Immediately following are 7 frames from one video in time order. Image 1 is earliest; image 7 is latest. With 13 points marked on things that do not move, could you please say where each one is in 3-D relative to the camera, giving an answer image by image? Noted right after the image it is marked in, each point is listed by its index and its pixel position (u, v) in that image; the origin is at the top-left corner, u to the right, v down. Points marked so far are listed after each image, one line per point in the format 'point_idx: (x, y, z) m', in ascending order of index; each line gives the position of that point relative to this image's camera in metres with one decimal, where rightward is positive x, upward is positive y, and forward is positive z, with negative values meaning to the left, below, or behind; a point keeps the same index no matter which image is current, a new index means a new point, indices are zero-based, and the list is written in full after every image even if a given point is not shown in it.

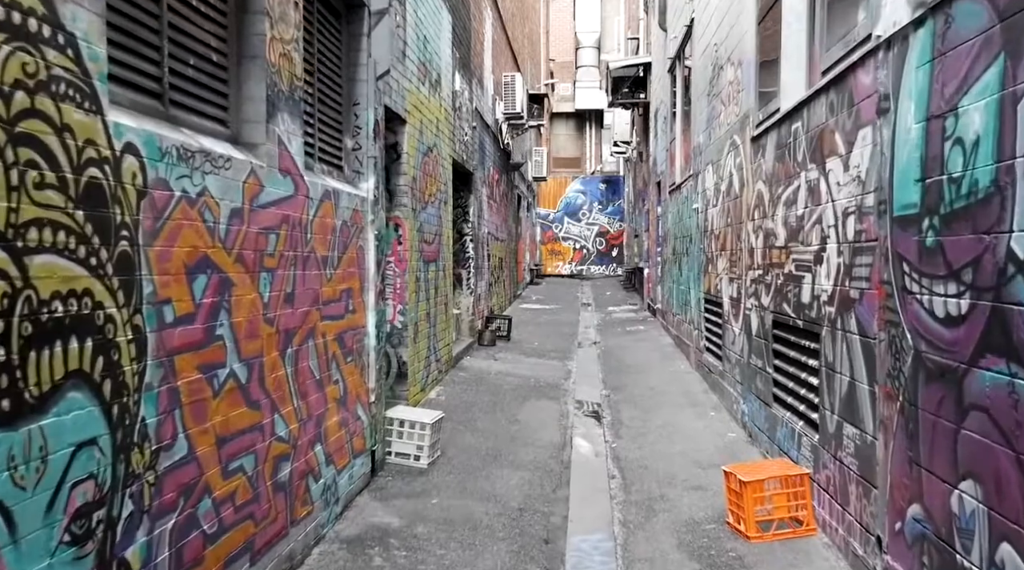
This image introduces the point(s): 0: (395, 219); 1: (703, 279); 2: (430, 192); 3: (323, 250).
0: (-1.1, +0.6, +6.6) m
1: (+2.2, +0.1, +8.5) m
2: (-0.9, +1.0, +7.7) m
3: (-1.0, +0.2, +4.0) m
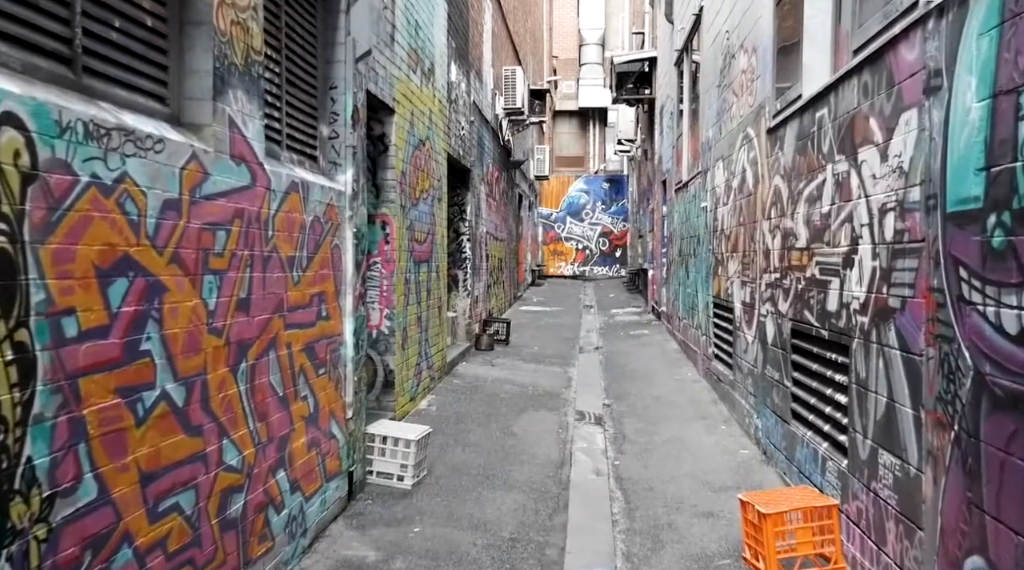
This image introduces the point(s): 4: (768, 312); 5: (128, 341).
0: (-1.1, +0.6, +6.1) m
1: (+2.2, 0.0, +8.0) m
2: (-0.9, +1.0, +7.2) m
3: (-1.1, +0.2, +3.5) m
4: (+1.9, -0.2, +5.5) m
5: (-1.2, -0.2, +2.3) m
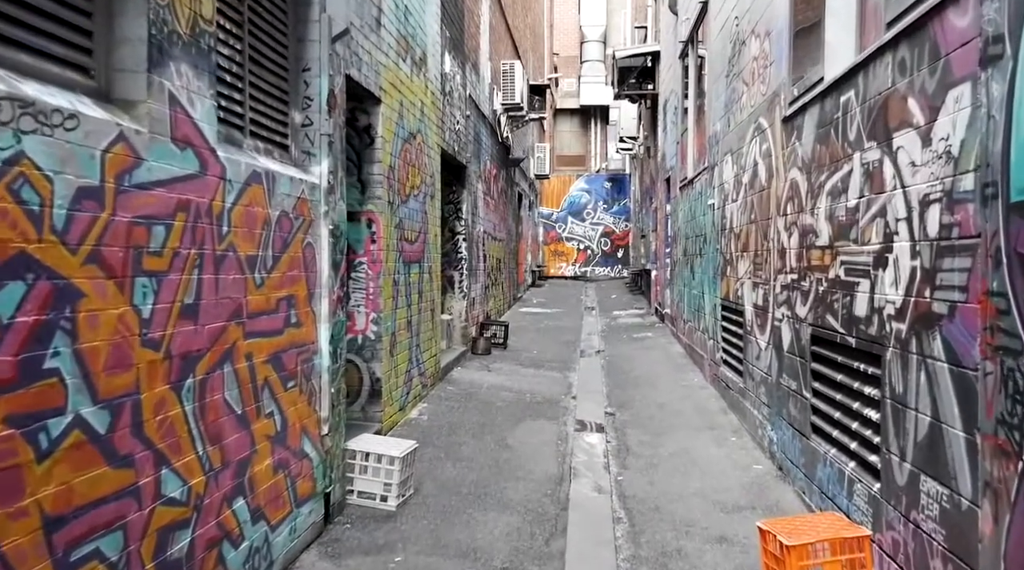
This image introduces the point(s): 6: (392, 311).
0: (-1.1, +0.6, +5.7) m
1: (+2.2, 0.0, +7.6) m
2: (-0.9, +1.0, +6.8) m
3: (-1.1, +0.2, +3.1) m
4: (+1.9, -0.2, +5.0) m
5: (-1.3, -0.2, +1.9) m
6: (-1.0, -0.2, +6.1) m
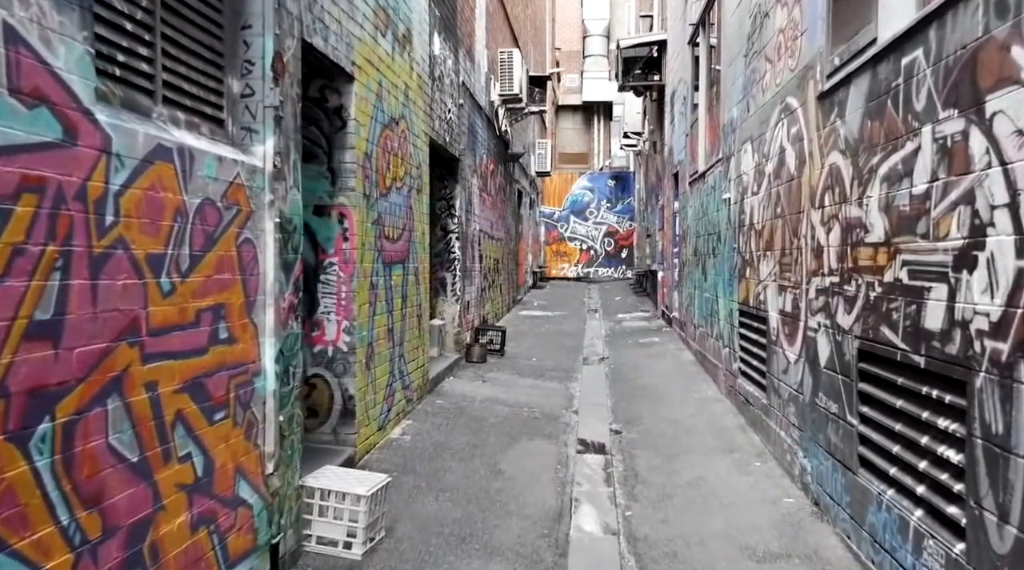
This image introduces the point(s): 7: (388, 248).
0: (-1.2, +0.5, +5.0) m
1: (+2.1, 0.0, +6.9) m
2: (-1.0, +0.9, +6.1) m
3: (-1.2, +0.1, +2.4) m
4: (+1.8, -0.2, +4.3) m
5: (-1.3, -0.2, +1.2) m
6: (-1.0, -0.3, +5.3) m
7: (-1.0, +0.3, +5.8) m
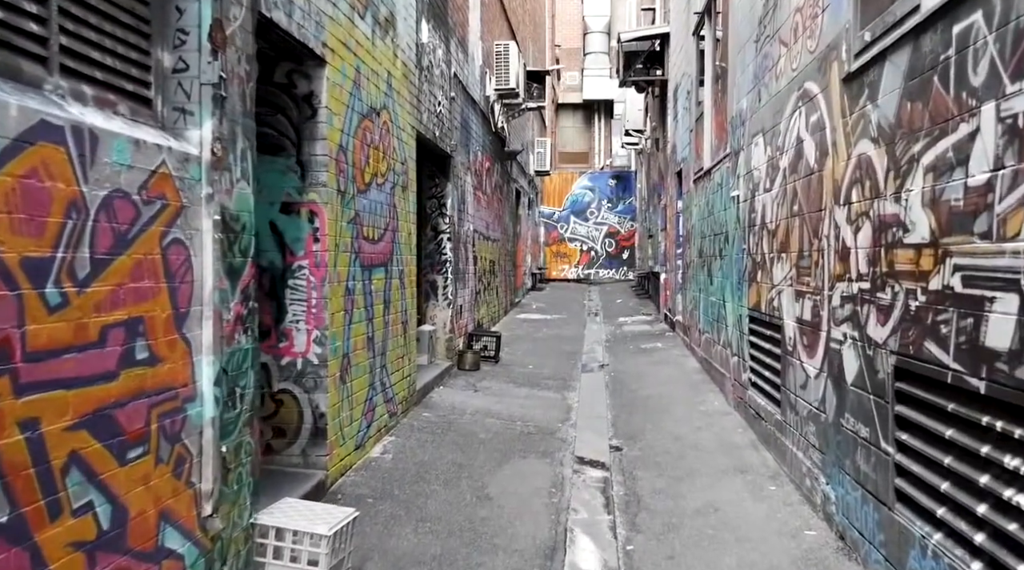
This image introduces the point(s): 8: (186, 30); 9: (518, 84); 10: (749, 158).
0: (-1.3, +0.5, +4.5) m
1: (+2.1, 0.0, +6.4) m
2: (-1.0, +0.9, +5.6) m
3: (-1.3, +0.1, +1.9) m
4: (+1.8, -0.3, +3.8) m
5: (-1.4, -0.2, +0.7) m
6: (-1.1, -0.3, +4.8) m
7: (-1.1, +0.3, +5.3) m
8: (-1.2, +1.0, +2.8) m
9: (+0.1, +3.3, +11.8) m
10: (+2.0, +1.1, +6.3) m
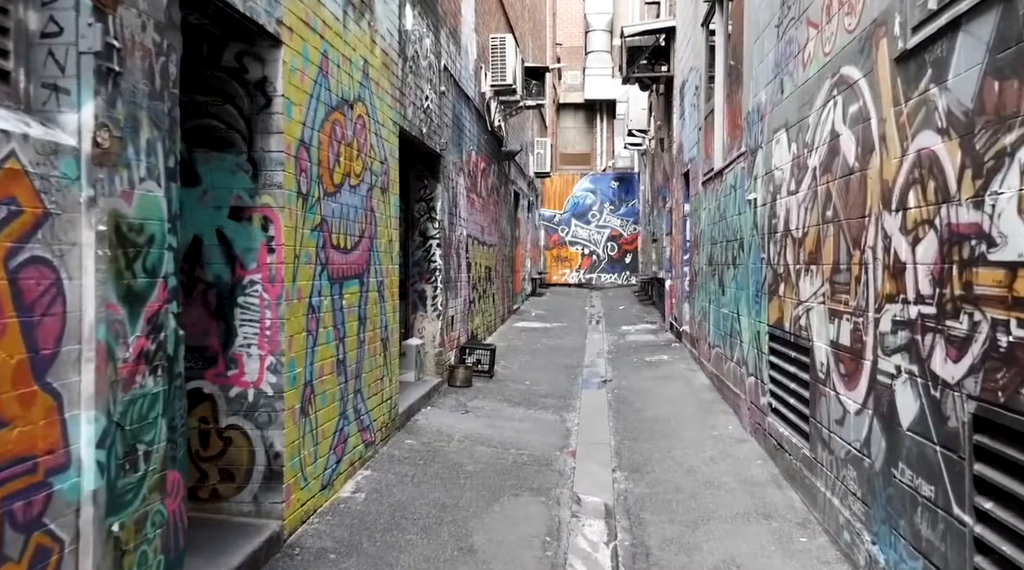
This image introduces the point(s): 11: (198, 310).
0: (-1.3, +0.4, +3.9) m
1: (+2.0, -0.1, +5.7) m
2: (-1.1, +0.8, +4.9) m
3: (-1.3, 0.0, +1.3) m
4: (+1.7, -0.4, +3.1) m
5: (-1.5, -0.3, 0.0) m
6: (-1.2, -0.4, +4.2) m
7: (-1.1, +0.2, +4.7) m
8: (-1.3, +0.9, +2.1) m
9: (+0.1, +3.2, +11.2) m
10: (+2.0, +1.0, +5.6) m
11: (-1.7, -0.1, +3.9) m
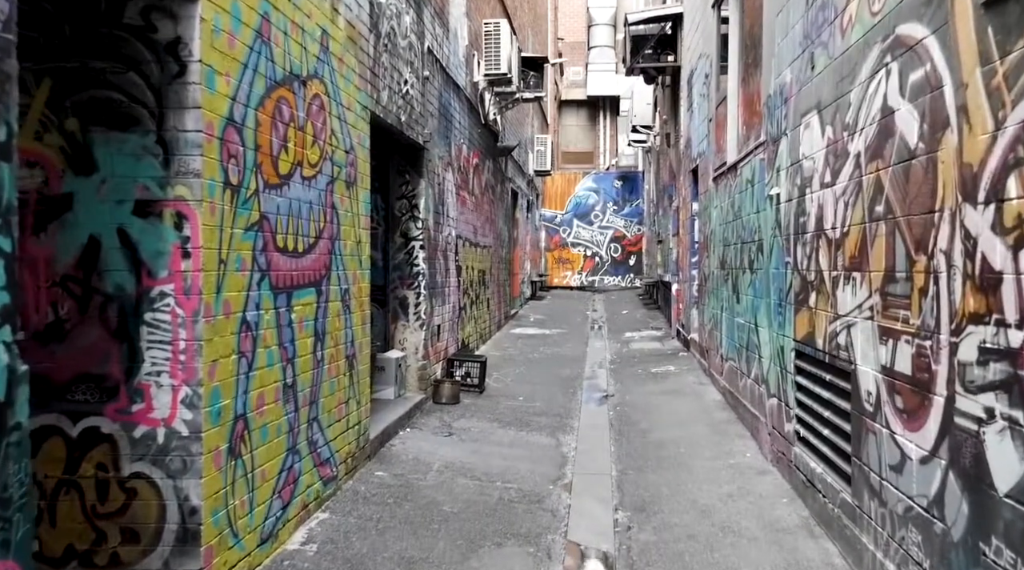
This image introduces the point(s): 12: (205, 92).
0: (-1.4, +0.3, +3.1) m
1: (+1.9, -0.2, +4.9) m
2: (-1.2, +0.7, +4.2) m
3: (-1.5, 0.0, +0.5) m
4: (+1.6, -0.4, +2.3) m
5: (-1.6, -0.4, -0.8) m
6: (-1.3, -0.4, +3.4) m
7: (-1.2, +0.1, +3.9) m
8: (-1.4, +0.8, +1.3) m
9: (0.0, +3.1, +10.4) m
10: (+1.9, +0.9, +4.8) m
11: (-1.8, -0.2, +3.1) m
12: (-1.3, +0.8, +3.1) m
